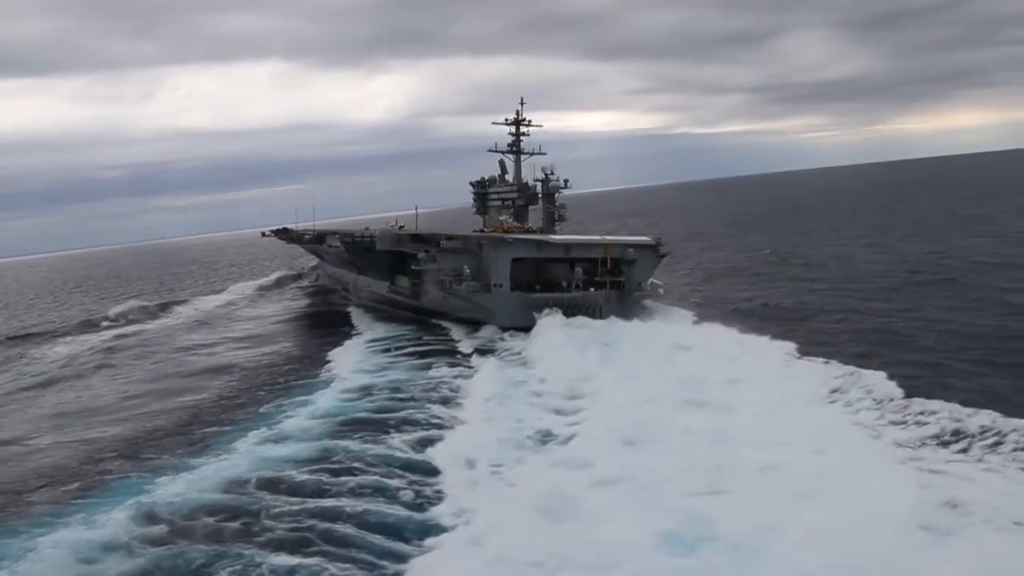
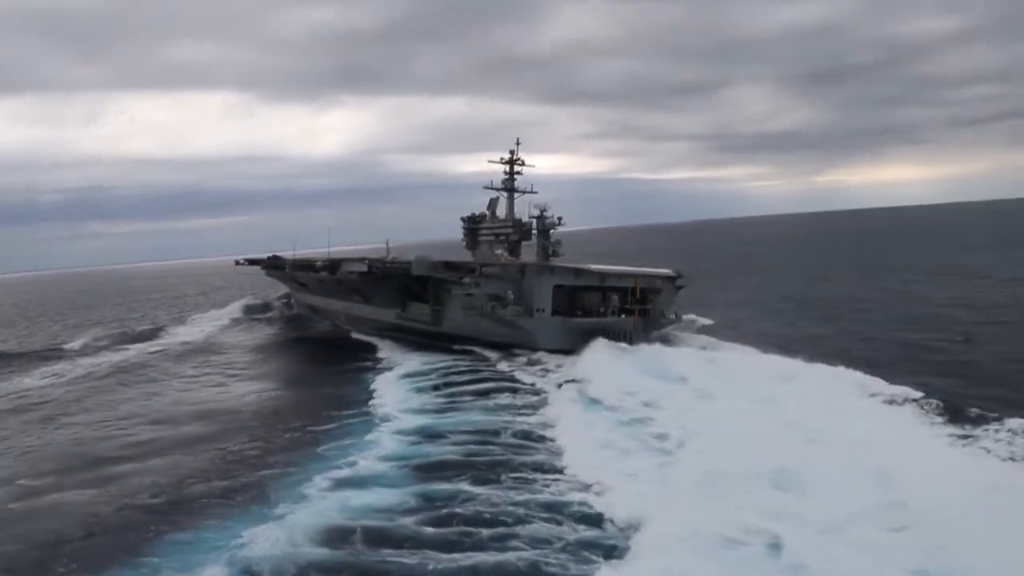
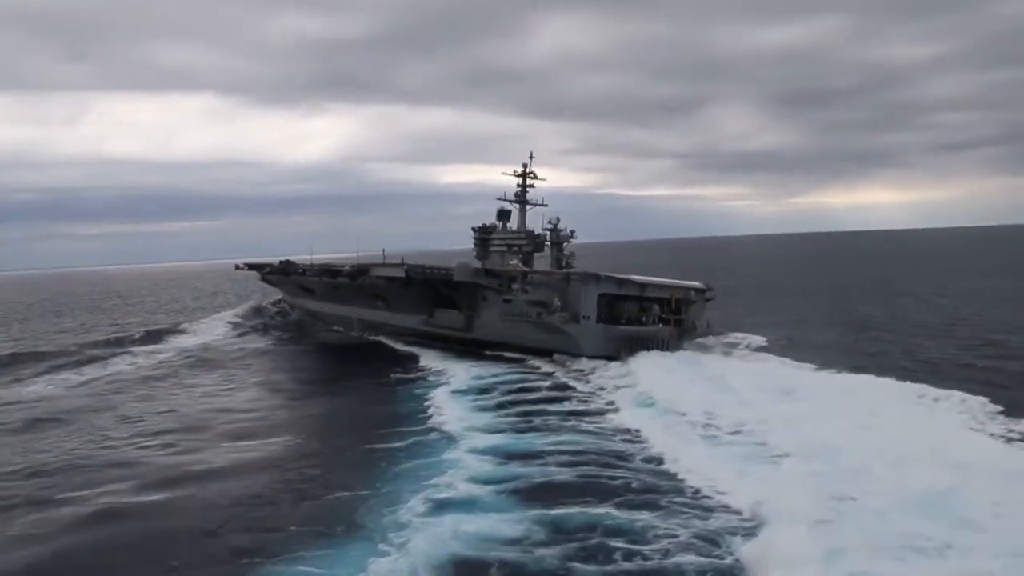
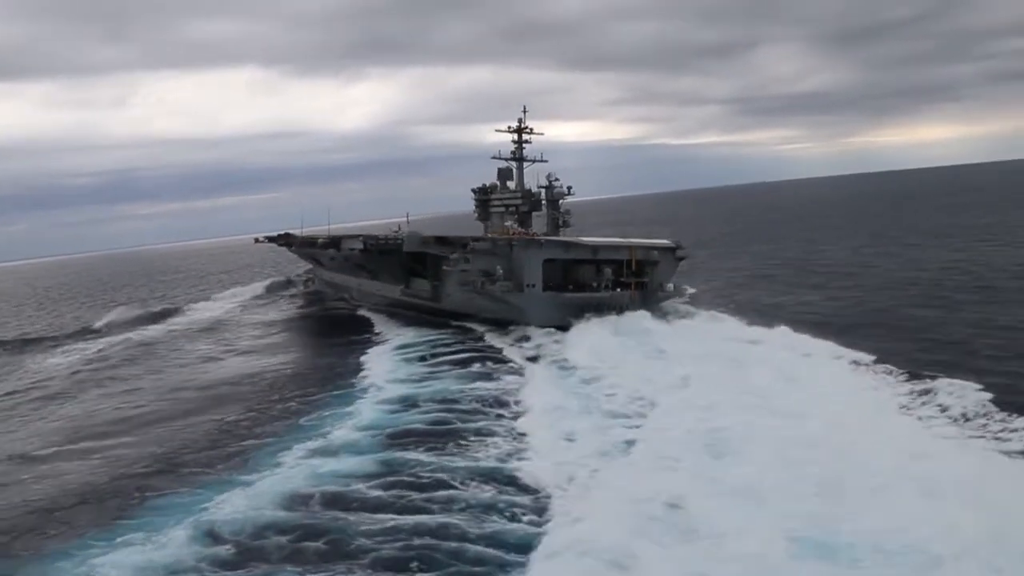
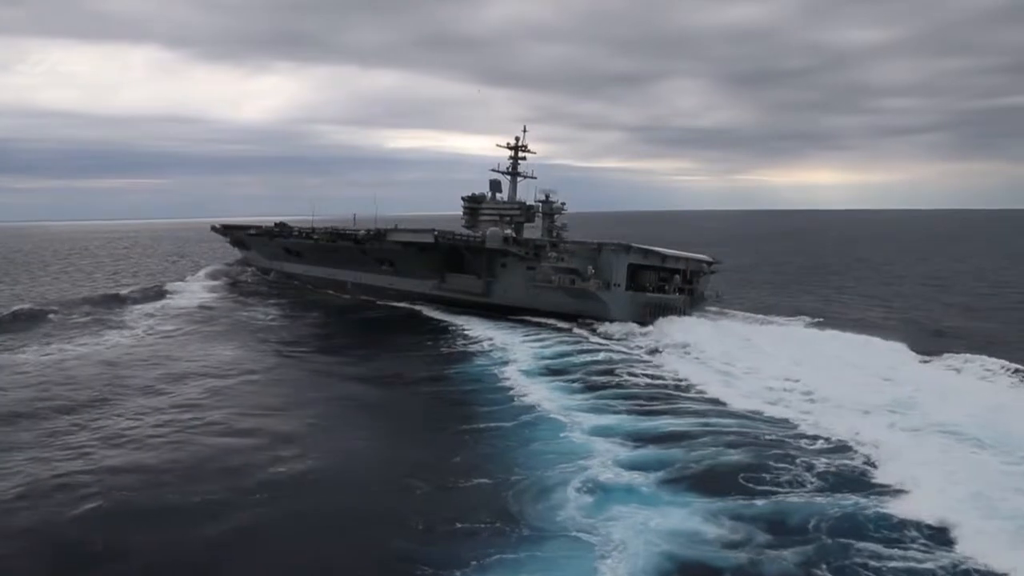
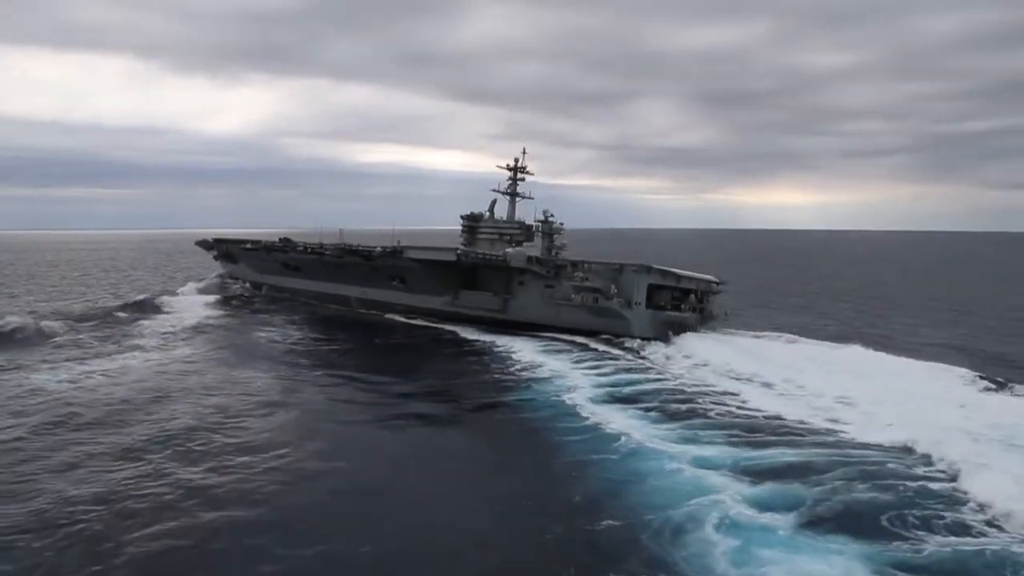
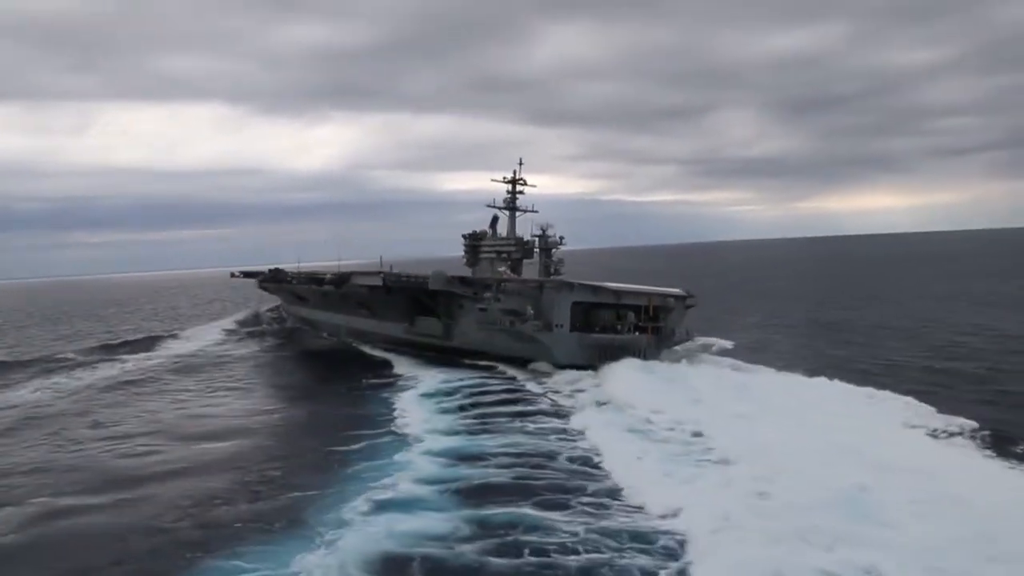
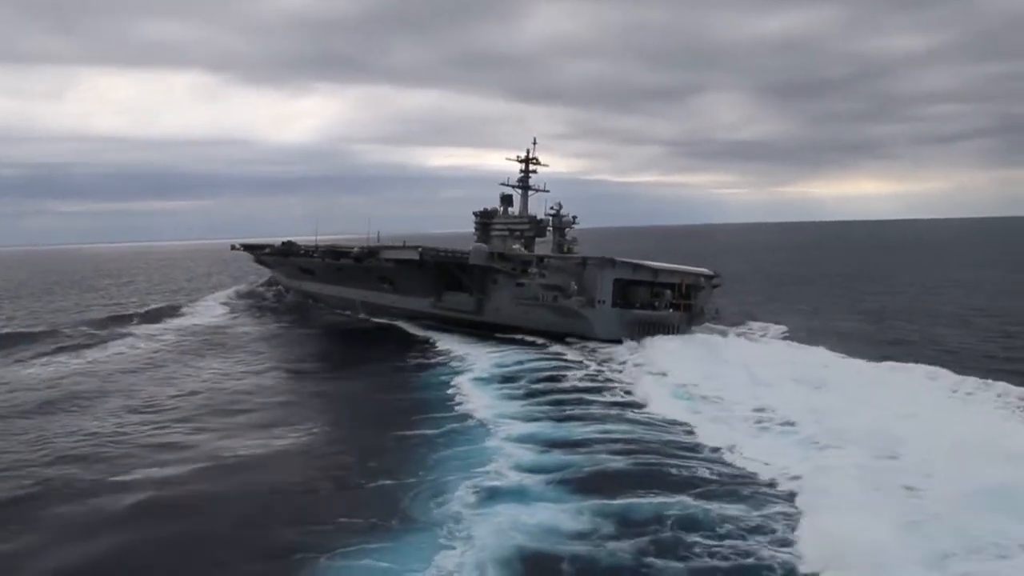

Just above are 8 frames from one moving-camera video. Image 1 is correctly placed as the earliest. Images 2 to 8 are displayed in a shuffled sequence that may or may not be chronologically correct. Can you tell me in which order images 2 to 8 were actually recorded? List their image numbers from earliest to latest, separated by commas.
4, 2, 7, 3, 8, 5, 6
